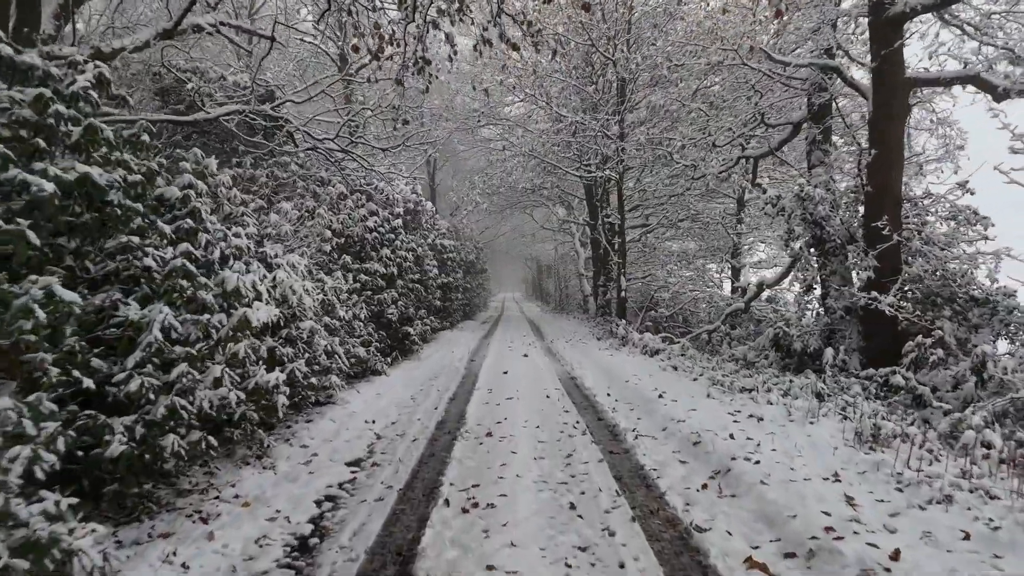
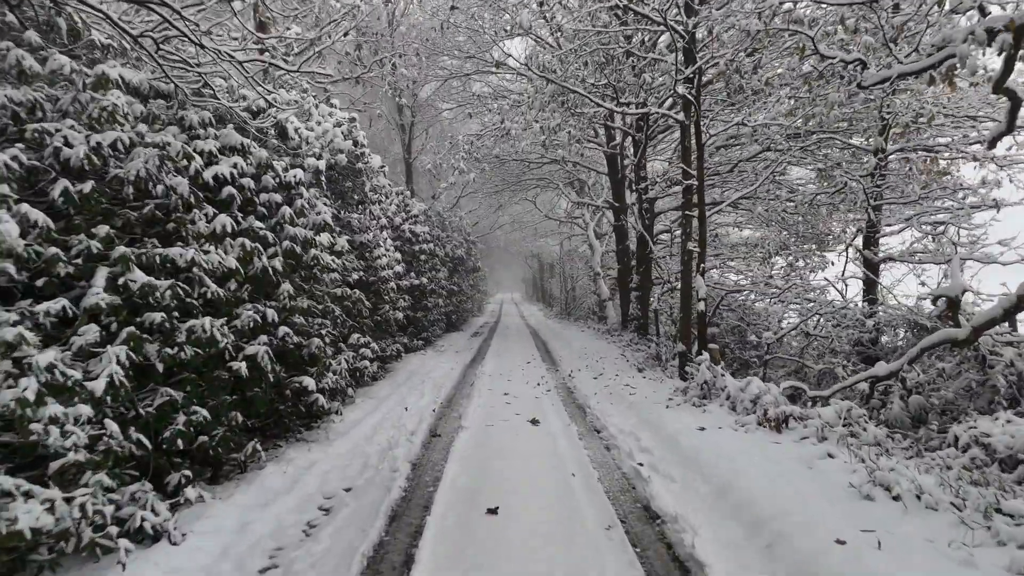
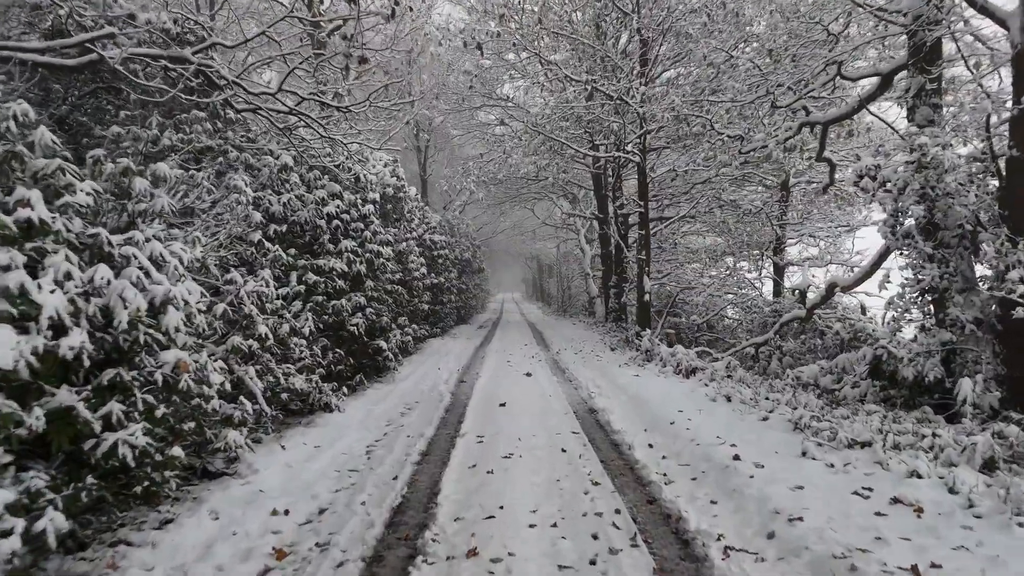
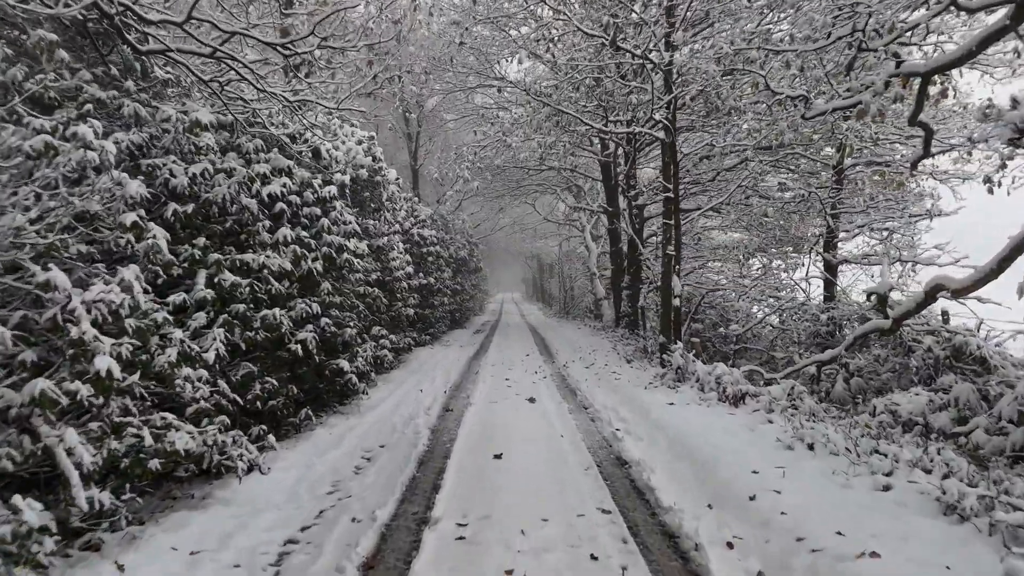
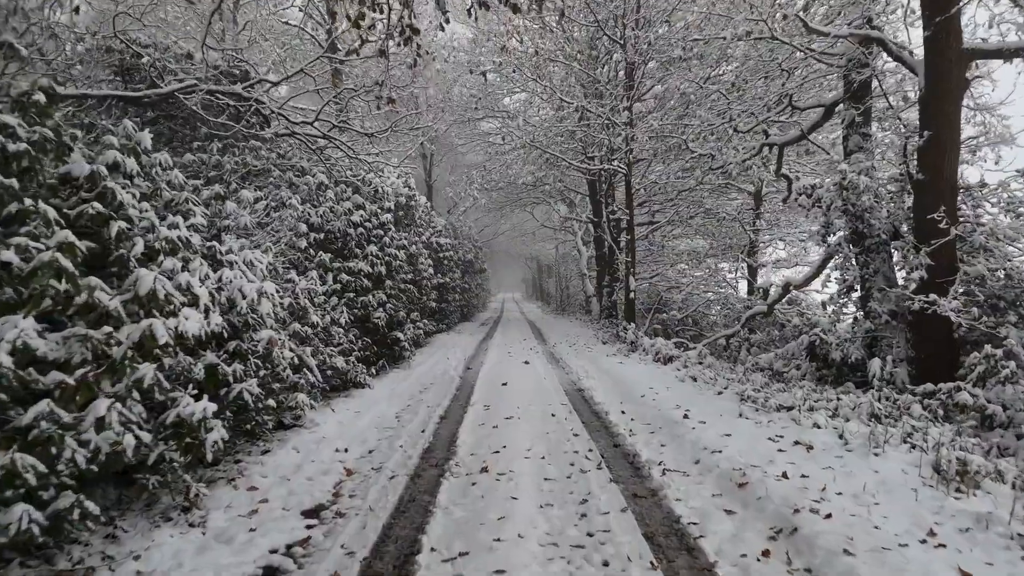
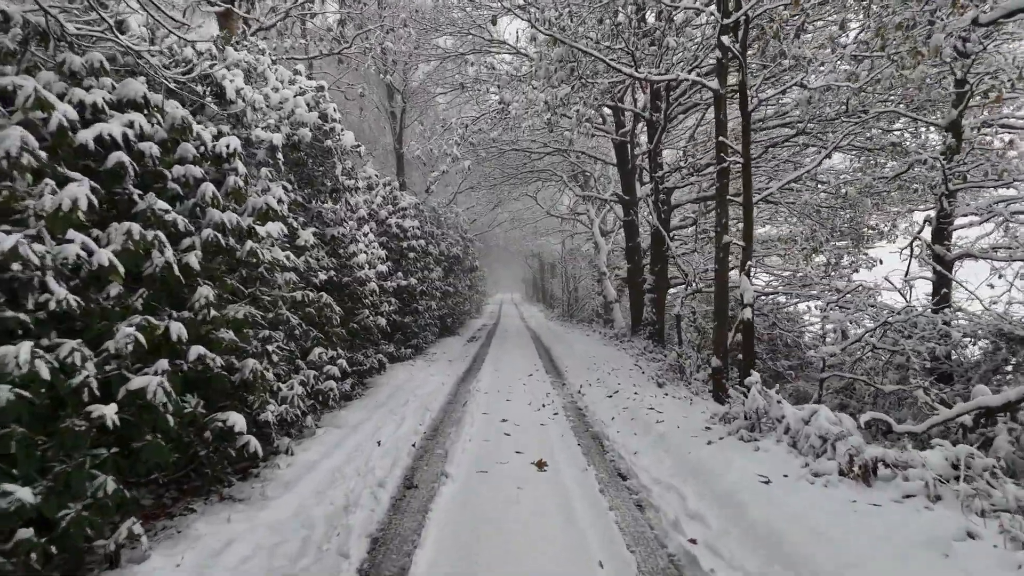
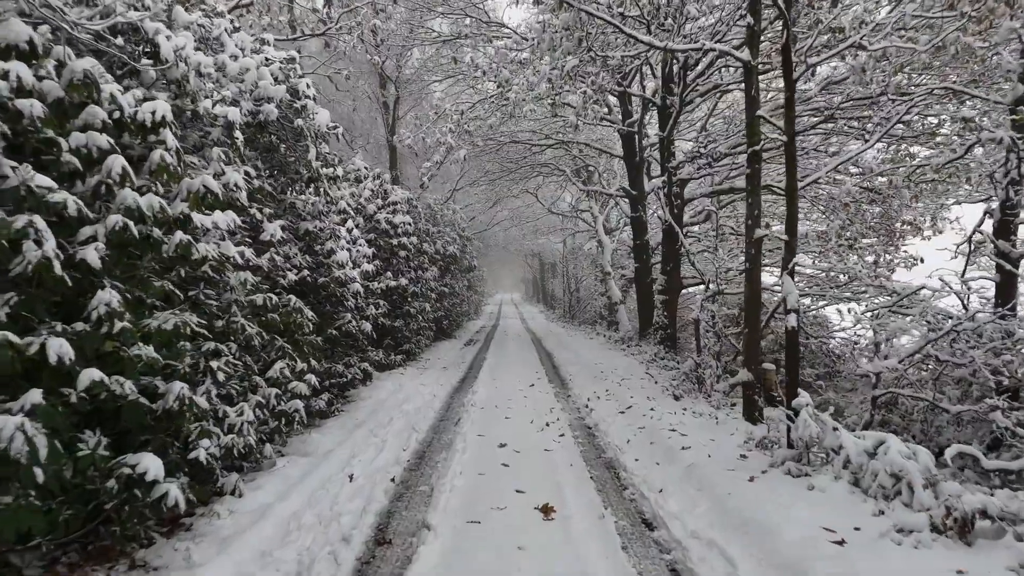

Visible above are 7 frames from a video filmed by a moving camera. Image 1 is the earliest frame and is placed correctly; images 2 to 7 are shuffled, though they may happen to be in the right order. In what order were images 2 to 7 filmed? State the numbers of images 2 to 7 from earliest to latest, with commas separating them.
5, 3, 4, 2, 6, 7
